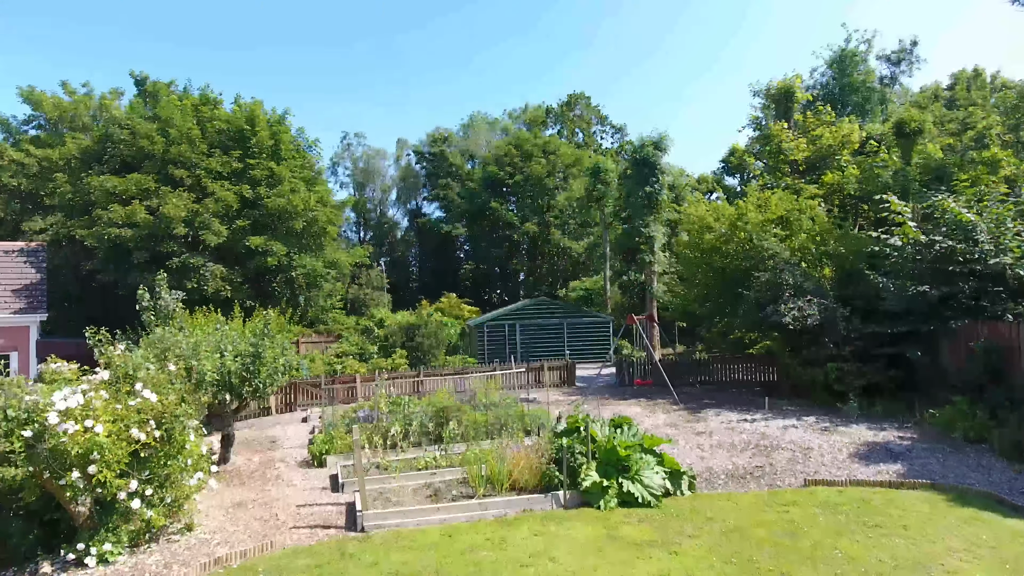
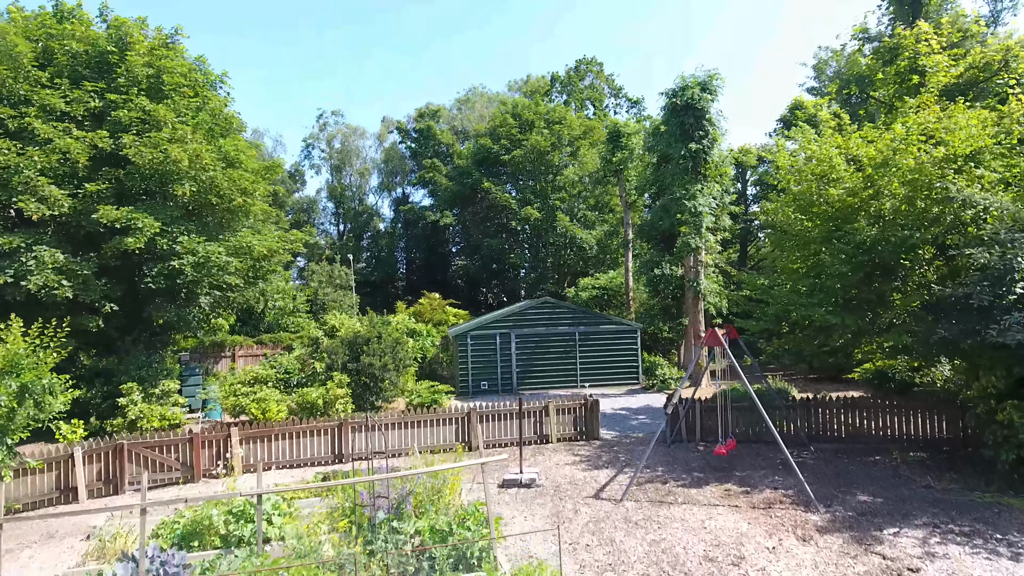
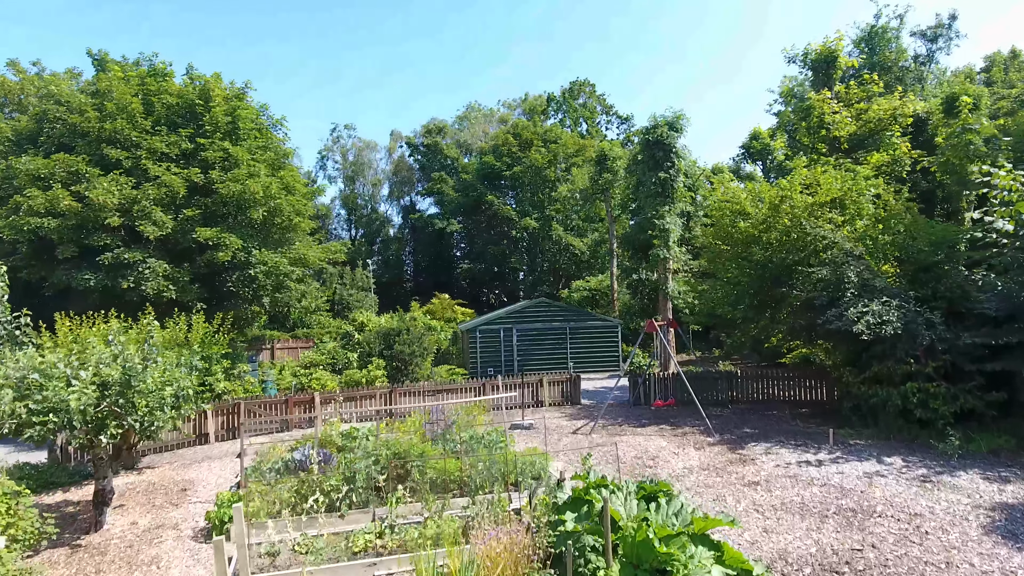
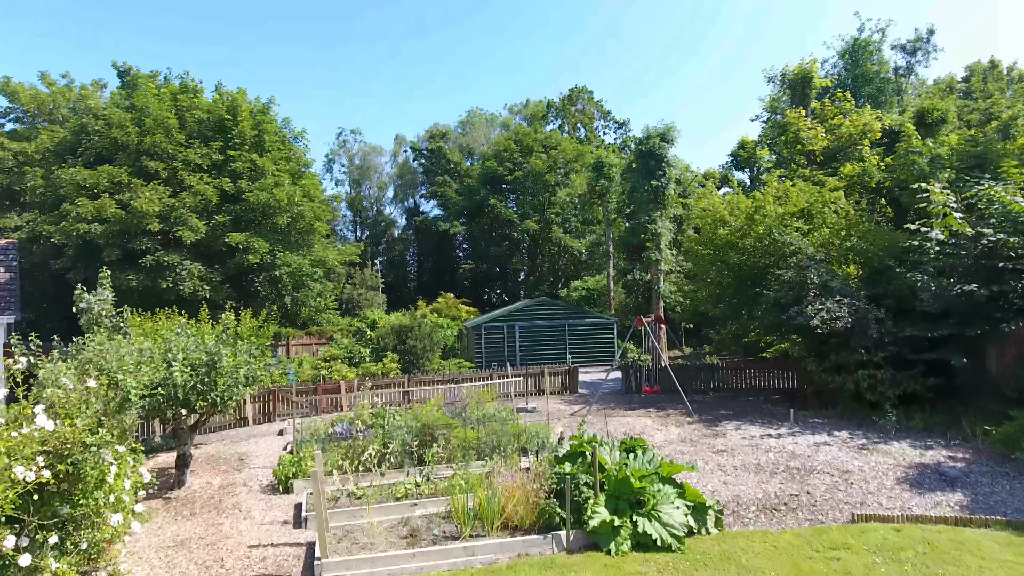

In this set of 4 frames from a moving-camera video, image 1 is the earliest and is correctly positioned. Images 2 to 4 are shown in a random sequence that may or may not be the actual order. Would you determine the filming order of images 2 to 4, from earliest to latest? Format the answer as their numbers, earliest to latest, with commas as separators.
4, 3, 2
